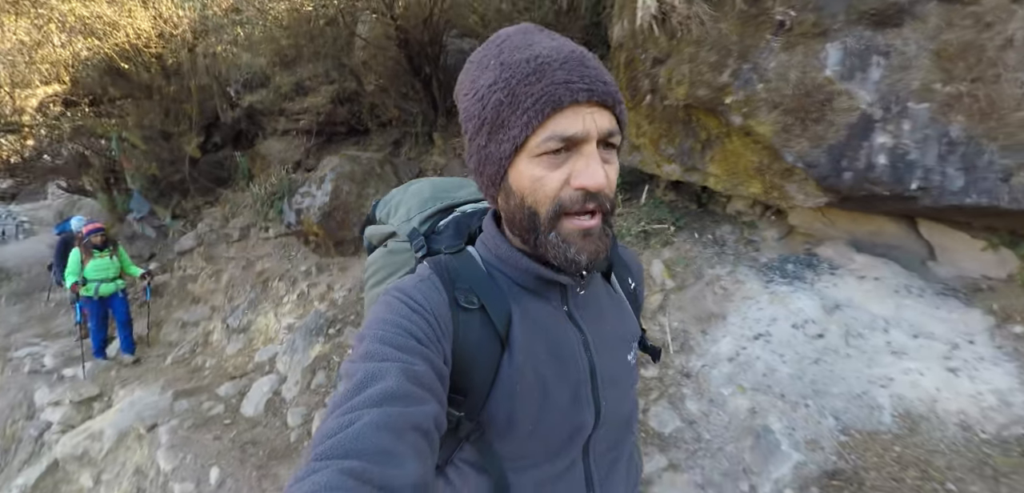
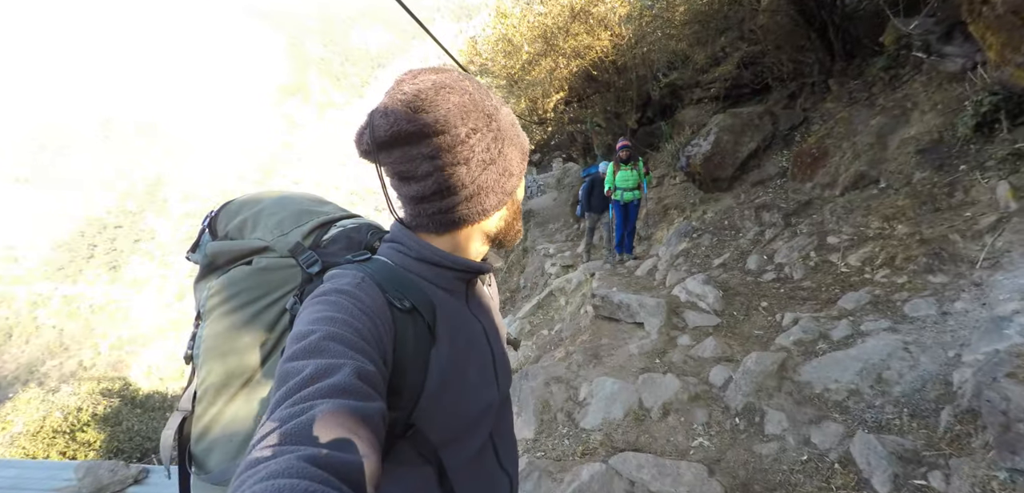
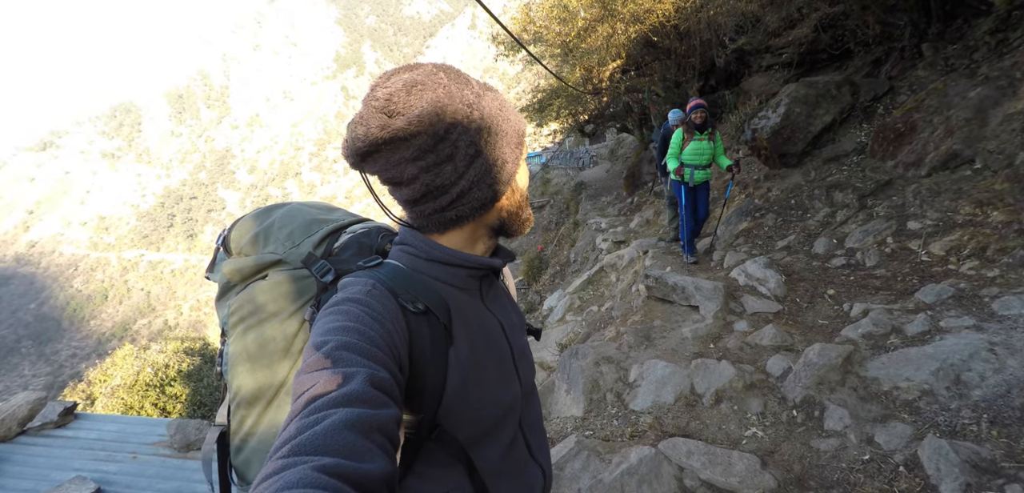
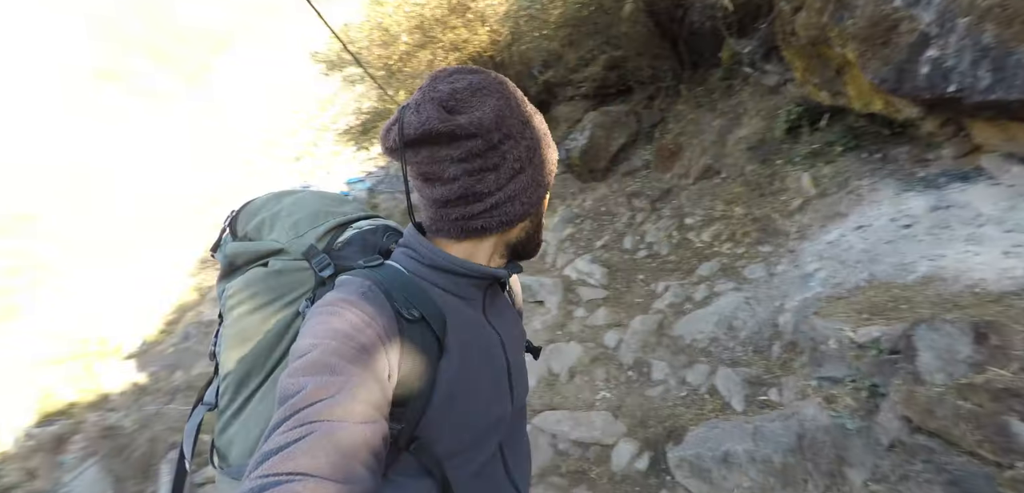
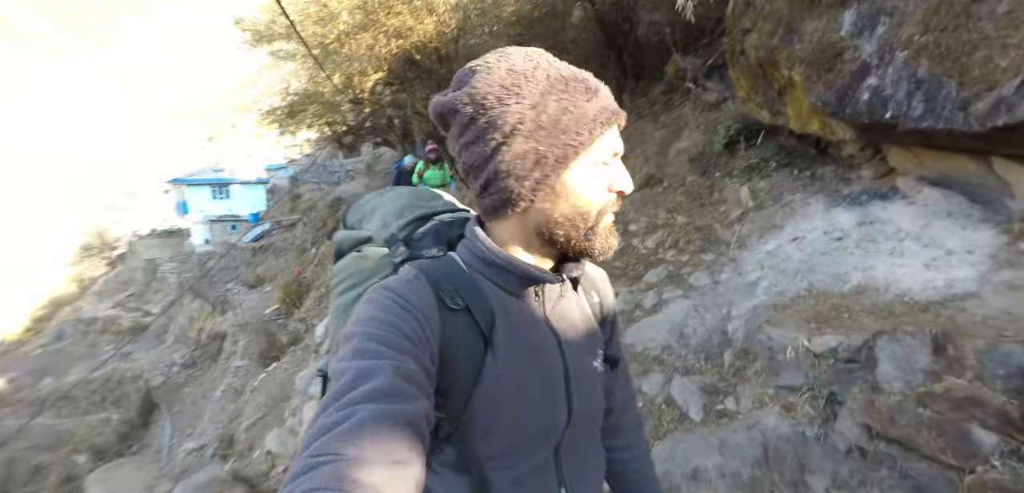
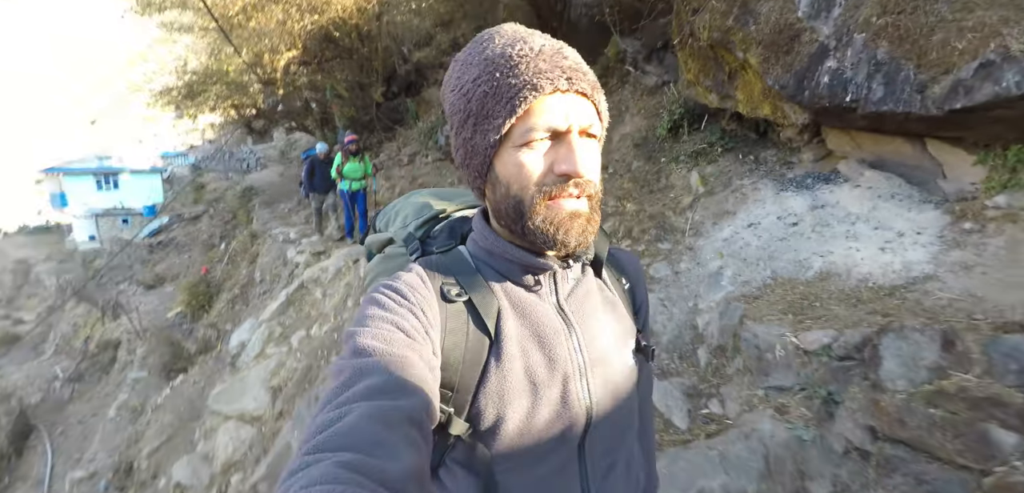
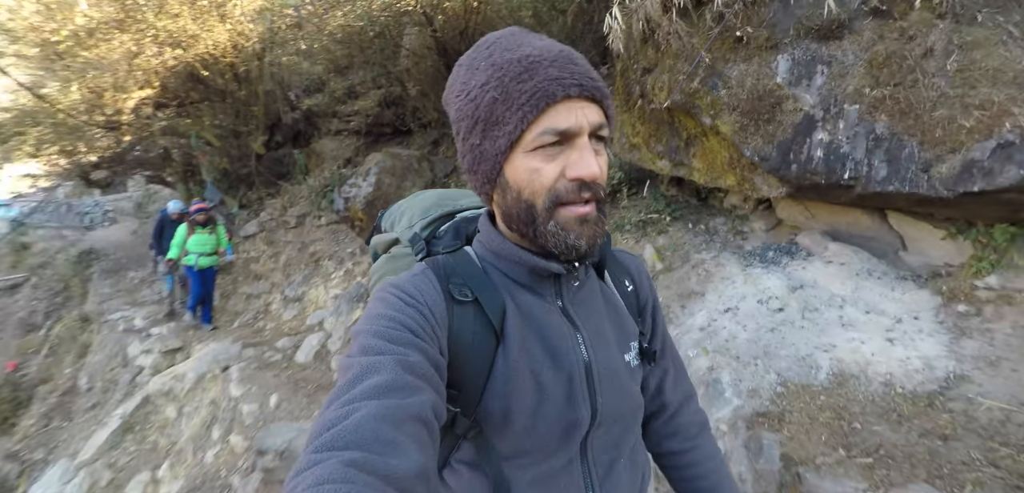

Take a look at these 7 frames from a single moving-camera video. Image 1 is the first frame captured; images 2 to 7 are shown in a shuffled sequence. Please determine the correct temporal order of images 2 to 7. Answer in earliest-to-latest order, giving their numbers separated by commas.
7, 6, 5, 4, 2, 3
